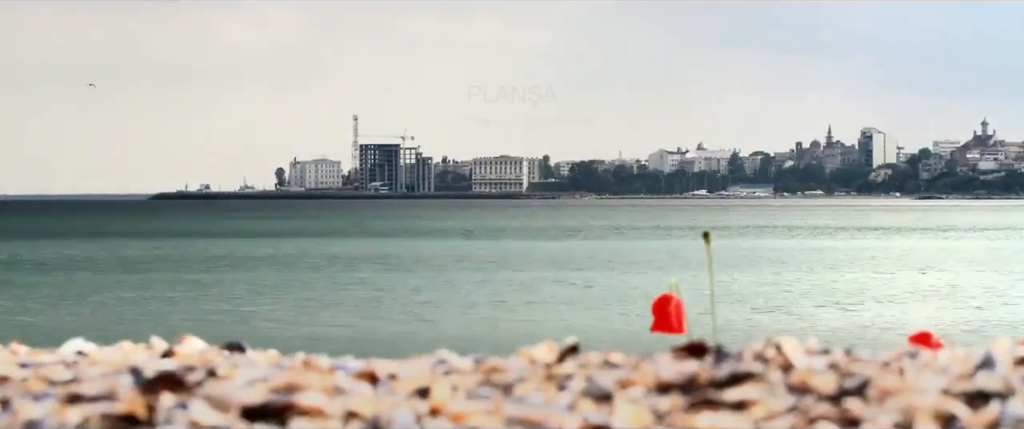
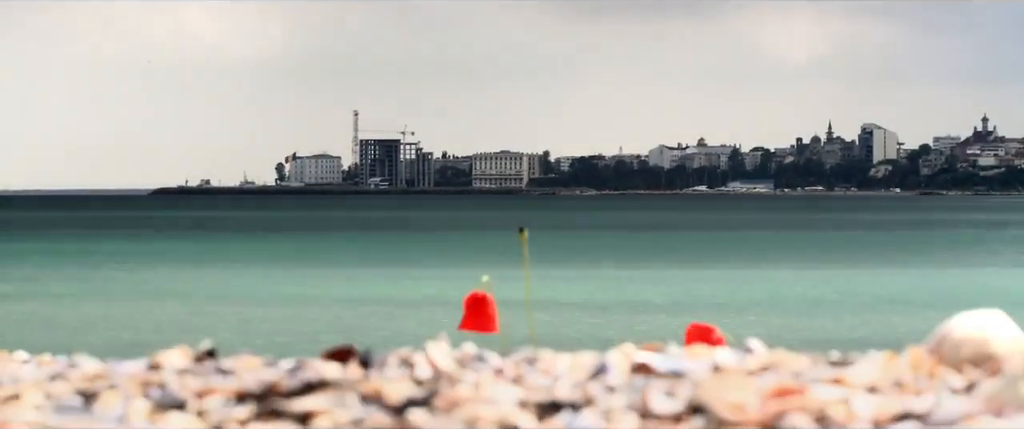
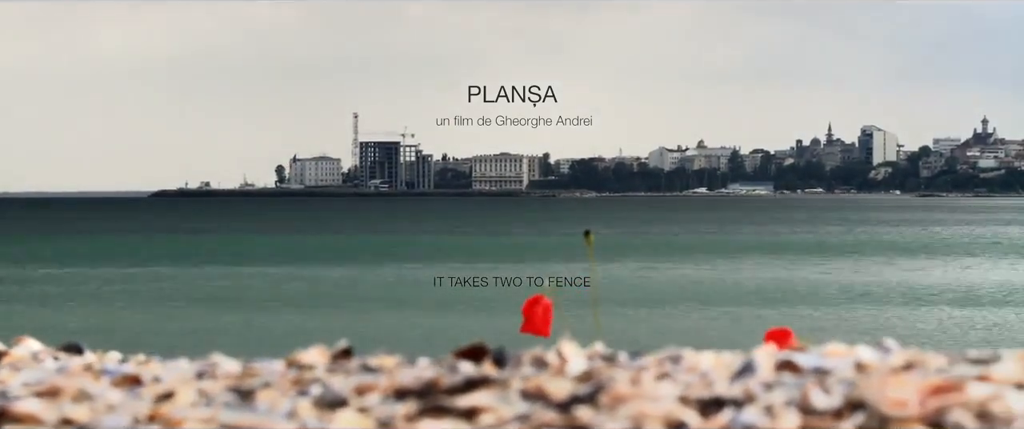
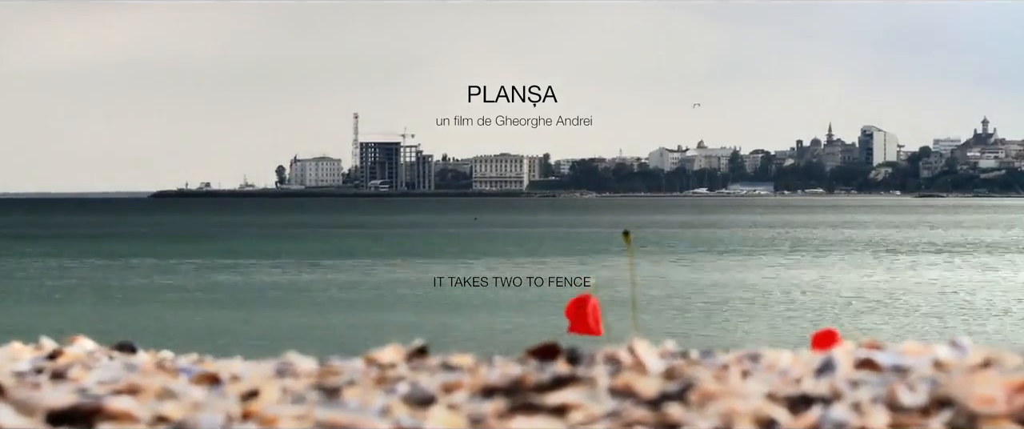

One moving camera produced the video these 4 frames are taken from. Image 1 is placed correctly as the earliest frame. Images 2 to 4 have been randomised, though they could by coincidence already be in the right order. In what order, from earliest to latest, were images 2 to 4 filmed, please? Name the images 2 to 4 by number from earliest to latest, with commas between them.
4, 3, 2
